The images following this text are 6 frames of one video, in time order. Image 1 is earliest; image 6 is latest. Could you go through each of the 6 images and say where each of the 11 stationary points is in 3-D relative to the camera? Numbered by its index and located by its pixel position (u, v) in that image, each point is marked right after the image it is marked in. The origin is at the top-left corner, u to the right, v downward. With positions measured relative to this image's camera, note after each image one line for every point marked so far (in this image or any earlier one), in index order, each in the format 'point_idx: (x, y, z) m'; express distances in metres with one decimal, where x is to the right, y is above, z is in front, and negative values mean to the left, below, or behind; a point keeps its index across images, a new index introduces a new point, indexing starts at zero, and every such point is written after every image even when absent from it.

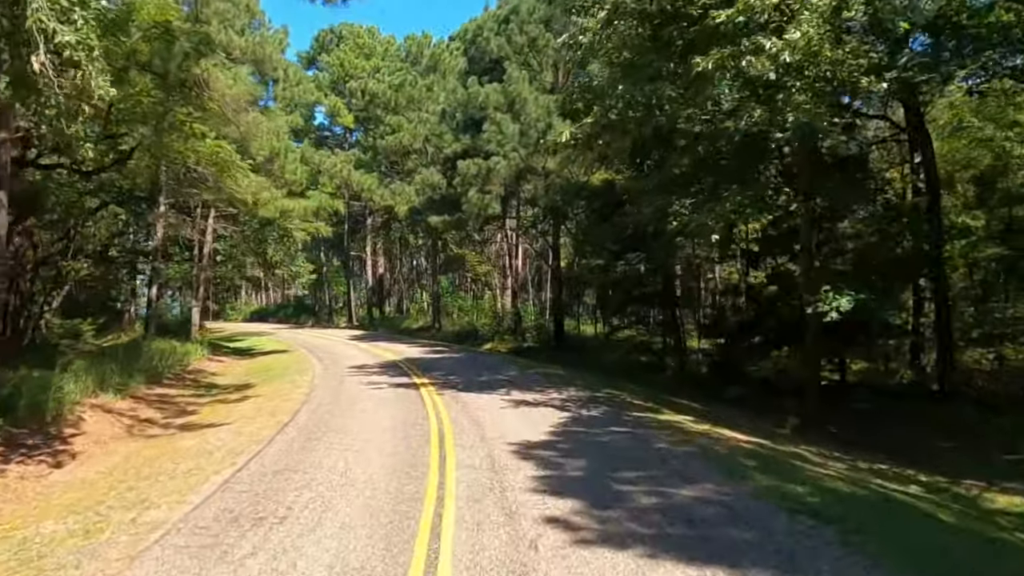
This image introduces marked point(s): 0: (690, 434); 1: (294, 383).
0: (+2.3, -1.9, +9.7) m
1: (-5.6, -2.4, +18.8) m
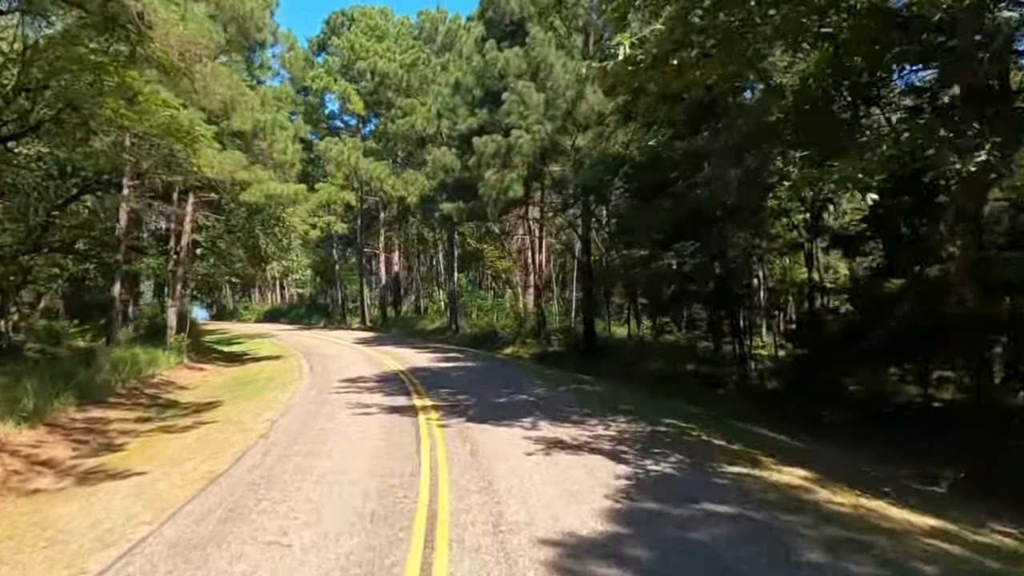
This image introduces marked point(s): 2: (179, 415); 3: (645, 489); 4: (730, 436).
0: (+2.6, -1.8, +5.8) m
1: (-5.1, -2.3, +15.2) m
2: (-6.5, -2.5, +14.4) m
3: (+1.2, -1.9, +6.8) m
4: (+3.1, -2.1, +10.5) m
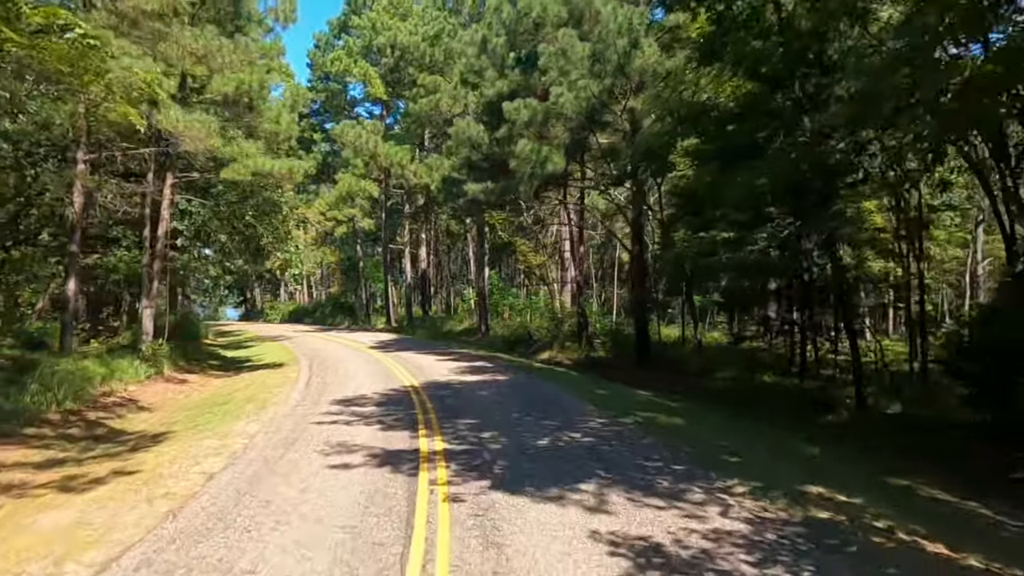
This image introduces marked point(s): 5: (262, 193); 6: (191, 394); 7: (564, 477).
0: (+2.9, -1.7, +1.7) m
1: (-4.4, -2.2, +11.4) m
2: (-5.8, -2.4, +10.6) m
3: (+1.5, -1.8, +2.7) m
4: (+3.6, -2.0, +6.3) m
5: (-6.7, +2.5, +19.8) m
6: (-7.6, -2.5, +17.5) m
7: (+0.5, -1.9, +7.3) m
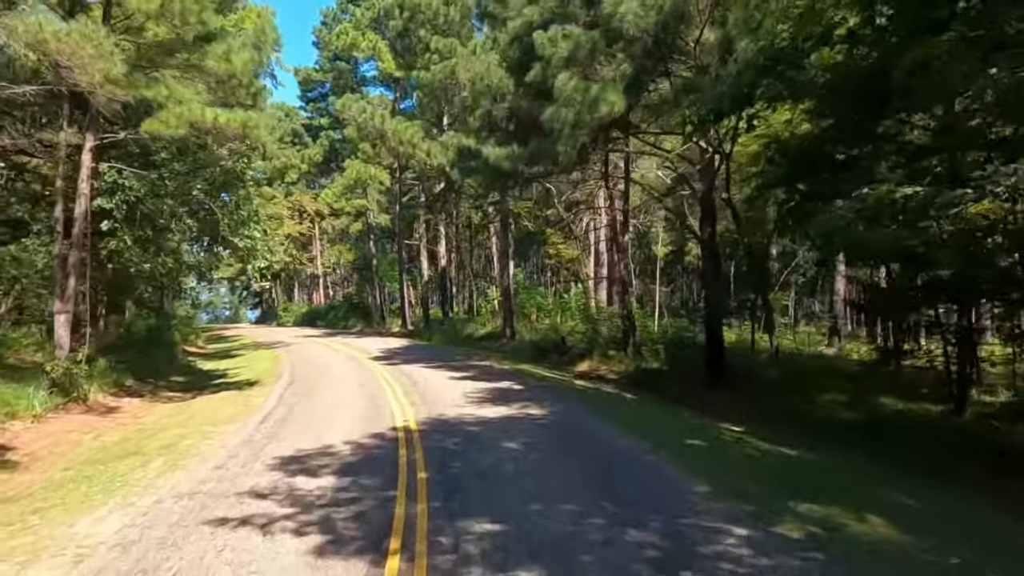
0: (+3.0, -1.6, -3.5) m
1: (-3.9, -2.2, +6.4) m
2: (-5.4, -2.4, +5.7) m
3: (+1.7, -1.7, -2.5) m
4: (+3.9, -1.9, +1.1) m
5: (-6.0, +2.6, +14.9) m
6: (-7.0, -2.5, +12.6) m
7: (+0.8, -1.8, +2.2) m
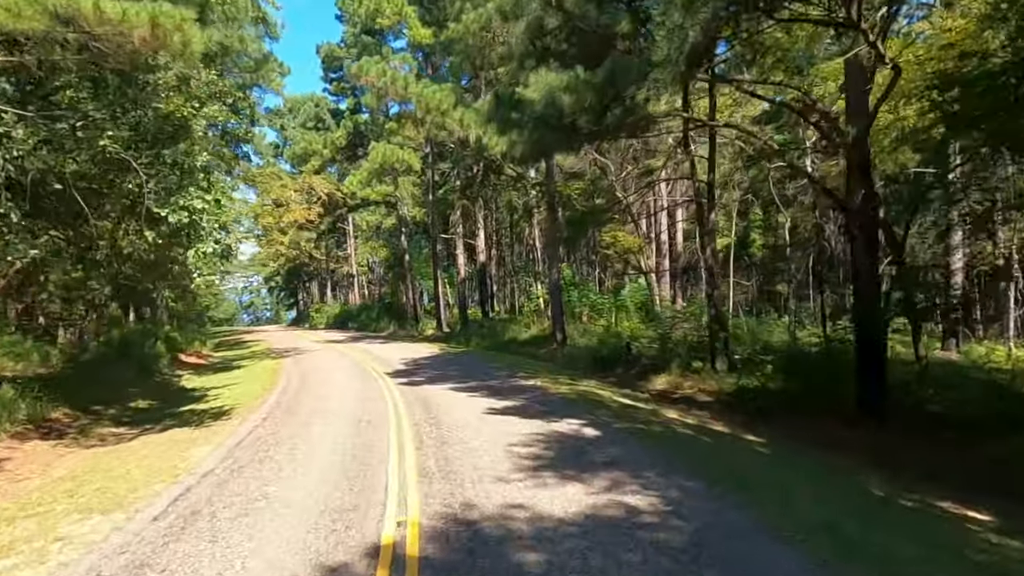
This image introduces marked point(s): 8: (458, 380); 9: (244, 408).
0: (+2.9, -1.5, -9.0) m
1: (-3.5, -2.1, +1.3) m
2: (-5.0, -2.3, +0.7) m
3: (+1.6, -1.6, -7.8) m
4: (+4.0, -1.8, -4.4) m
5: (-5.1, +2.6, +9.9) m
6: (-6.2, -2.4, +7.7) m
7: (+1.0, -1.7, -3.1) m
8: (-1.3, -2.1, +17.1) m
9: (-5.4, -2.4, +14.9) m
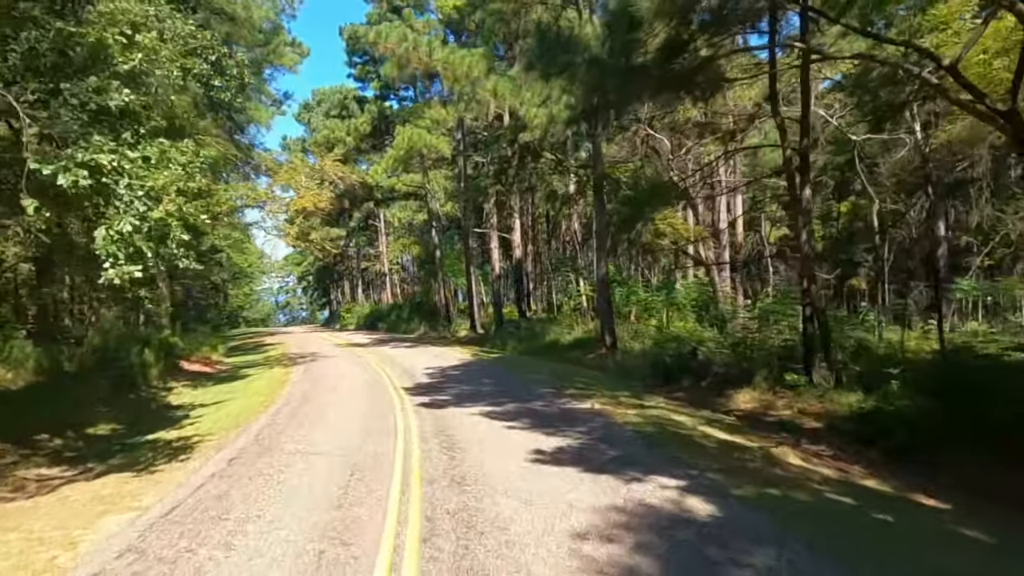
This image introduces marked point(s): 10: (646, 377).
0: (+2.5, -1.5, -12.6) m
1: (-3.3, -2.1, -2.1) m
2: (-4.9, -2.3, -2.6) m
3: (+1.3, -1.5, -11.5) m
4: (+3.9, -1.7, -8.2) m
5: (-4.6, +2.6, +6.6) m
6: (-5.7, -2.4, +4.5) m
7: (+1.0, -1.6, -6.8) m
8: (-0.4, -2.0, +13.6) m
9: (-4.6, -2.4, +11.5) m
10: (+3.5, -2.3, +19.2) m
